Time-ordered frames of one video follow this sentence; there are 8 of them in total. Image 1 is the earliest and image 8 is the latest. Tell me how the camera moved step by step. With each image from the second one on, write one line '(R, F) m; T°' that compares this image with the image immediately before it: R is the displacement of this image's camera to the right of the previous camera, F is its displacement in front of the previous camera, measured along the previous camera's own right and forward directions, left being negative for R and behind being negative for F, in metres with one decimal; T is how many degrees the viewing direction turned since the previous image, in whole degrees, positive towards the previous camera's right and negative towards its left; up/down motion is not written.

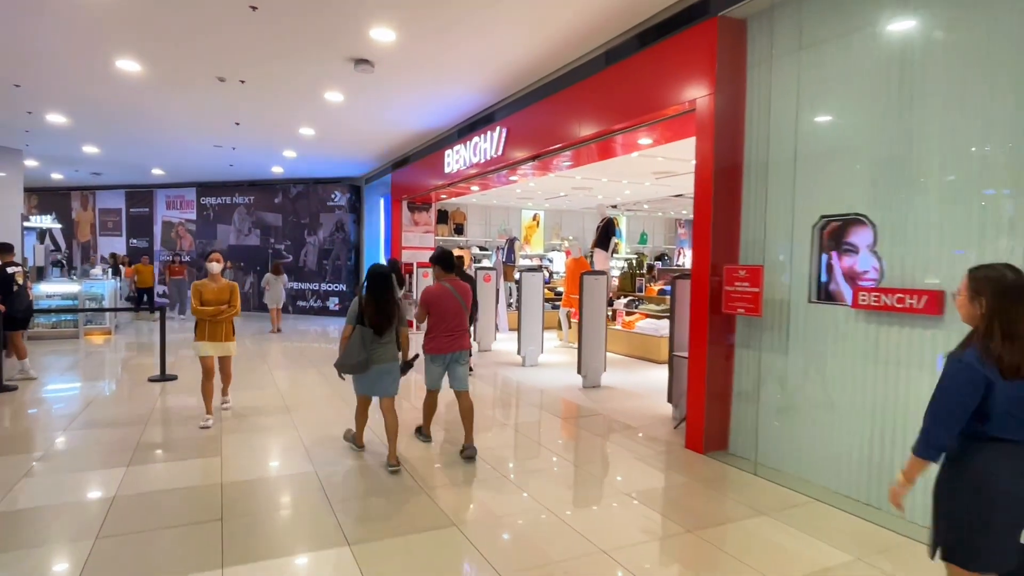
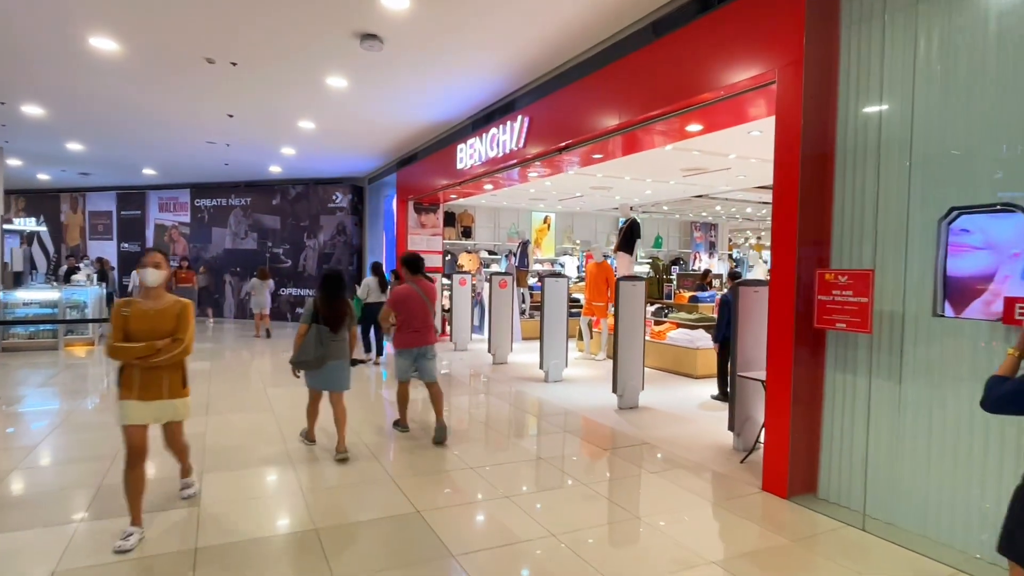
(-0.2, +0.7) m; 0°
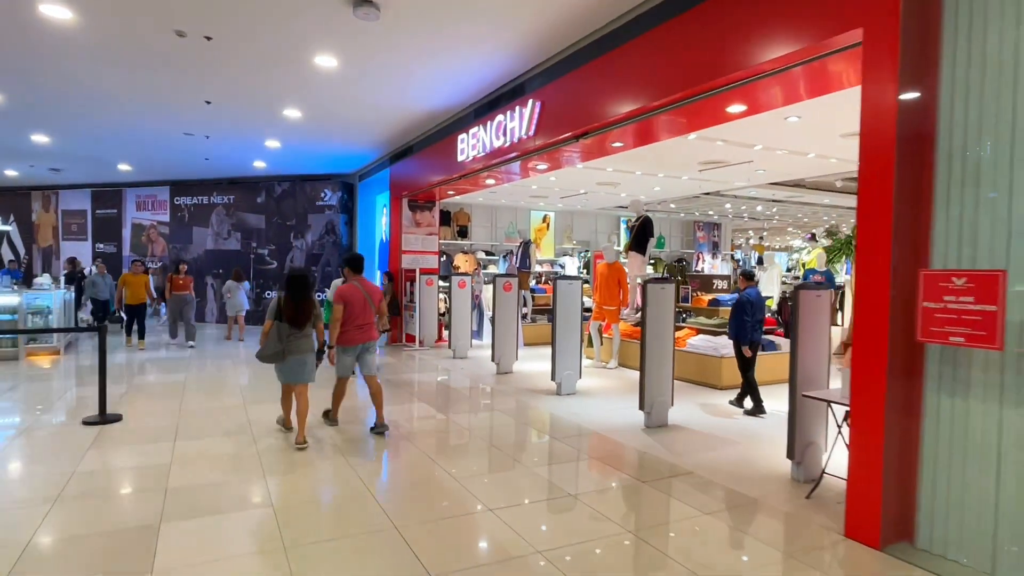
(-0.2, +0.6) m; +1°
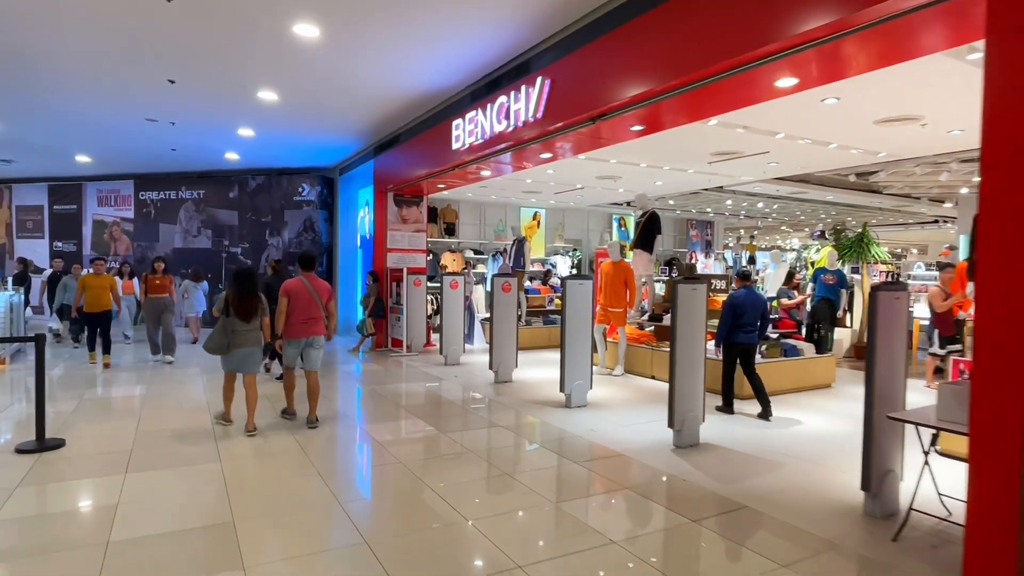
(-0.2, +0.6) m; +2°
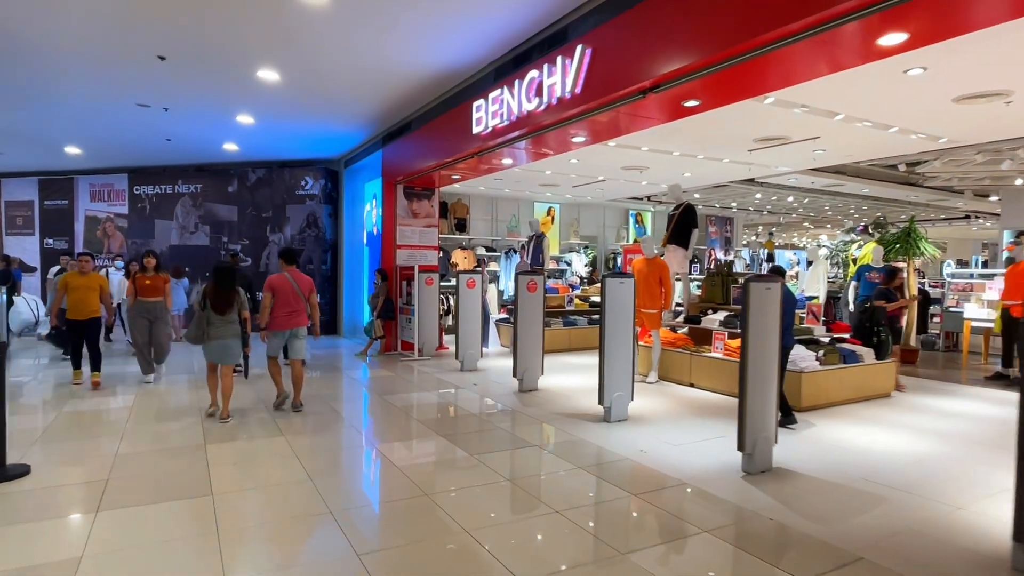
(-0.3, +0.6) m; 0°
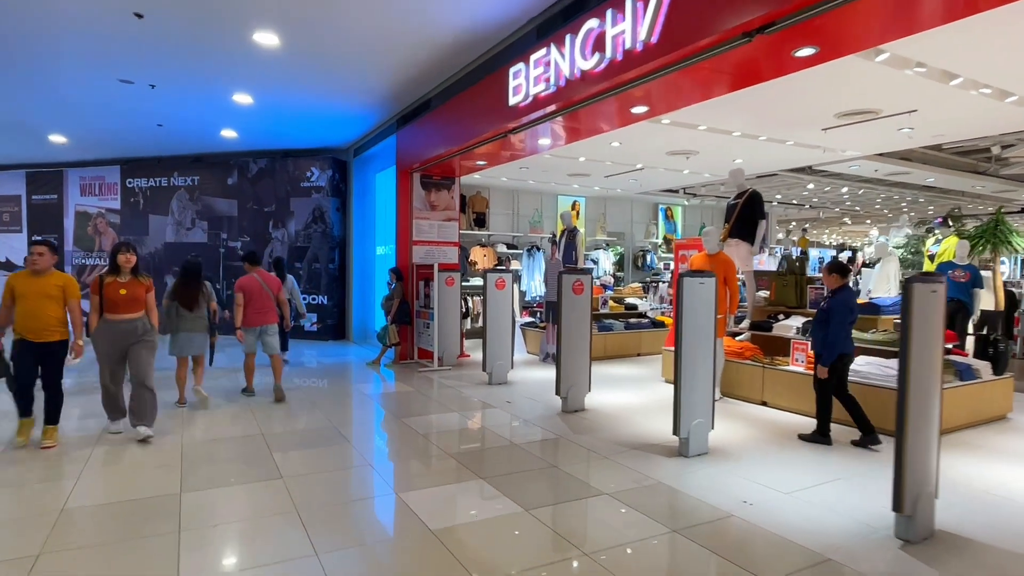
(-0.3, +0.9) m; -1°
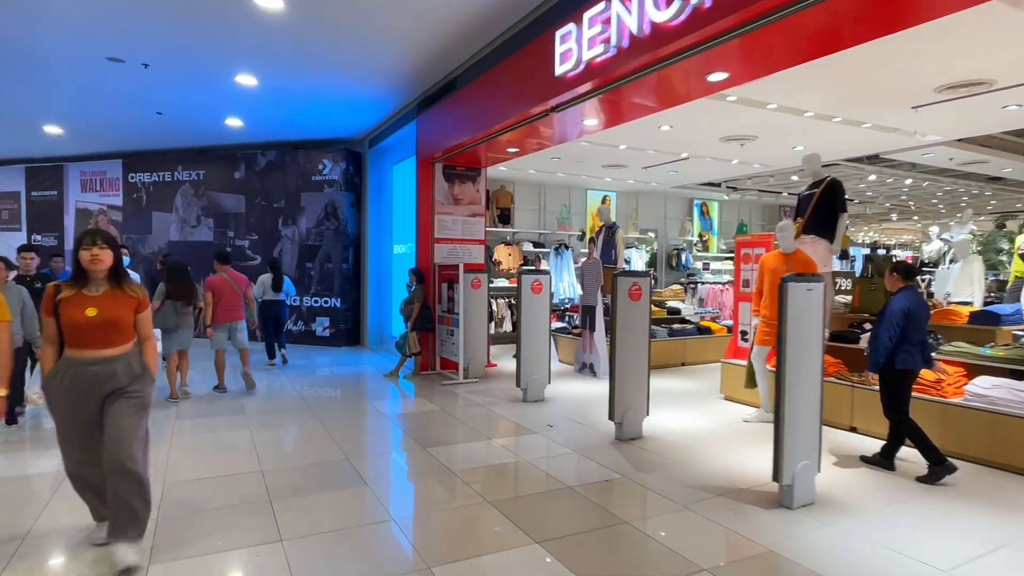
(-0.2, +0.8) m; -1°
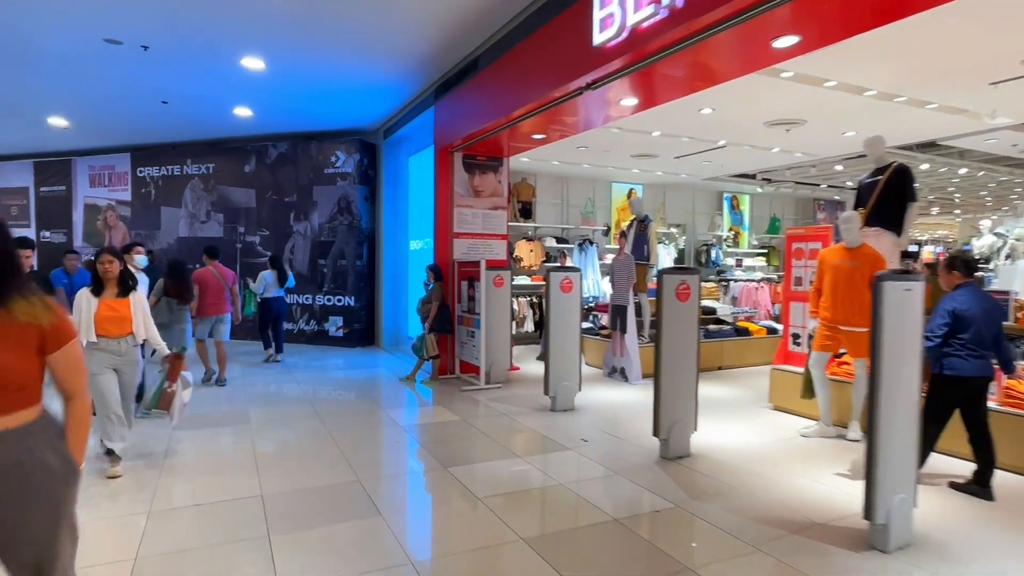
(-0.1, +0.5) m; -1°
